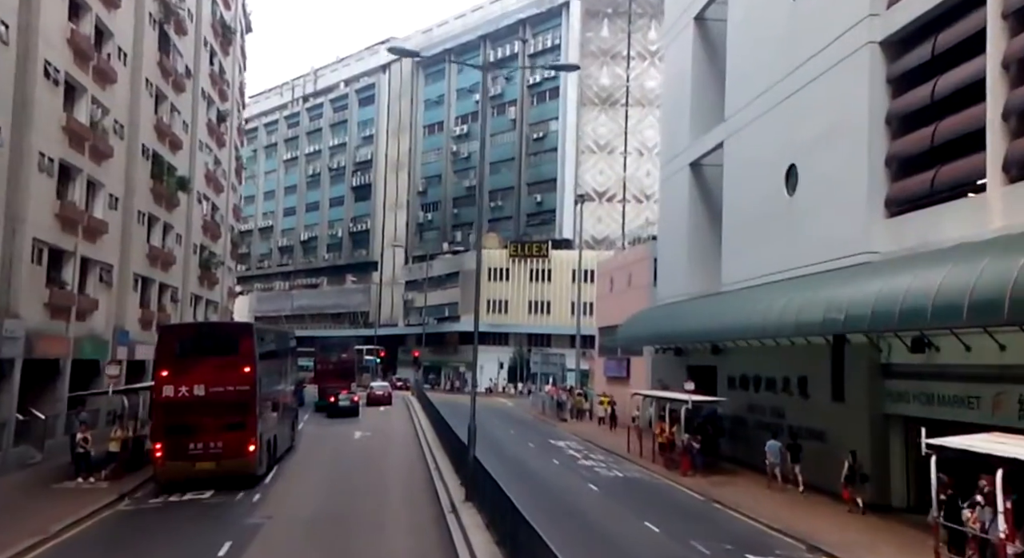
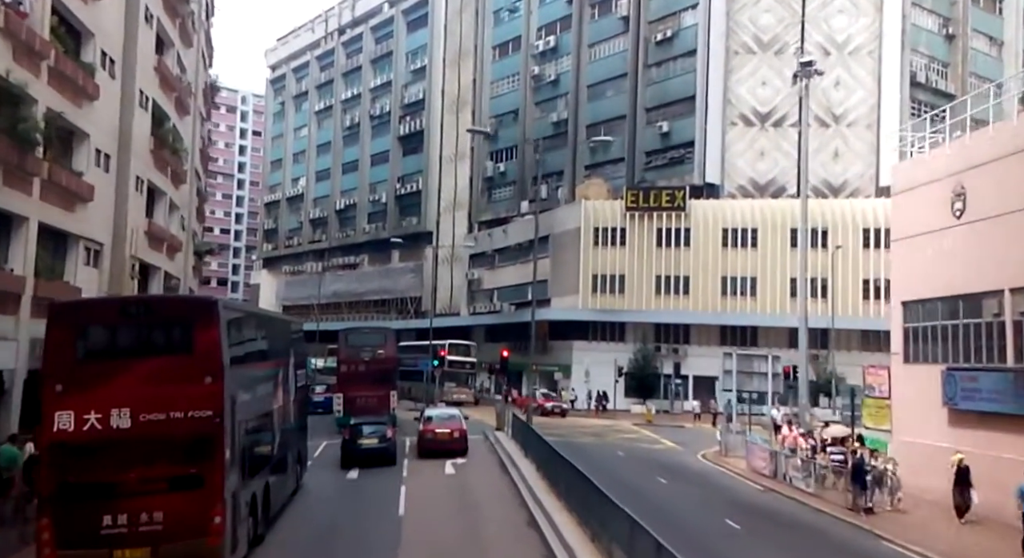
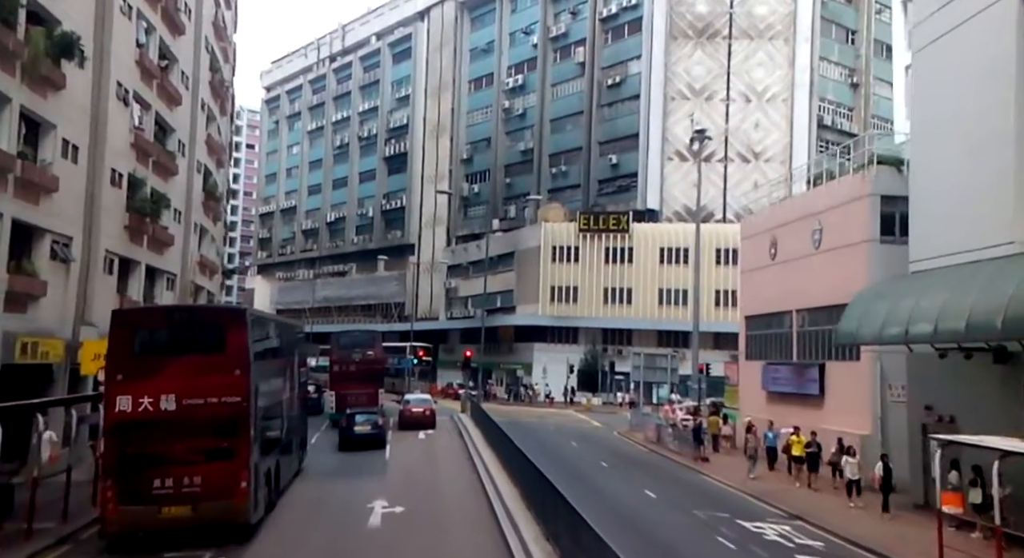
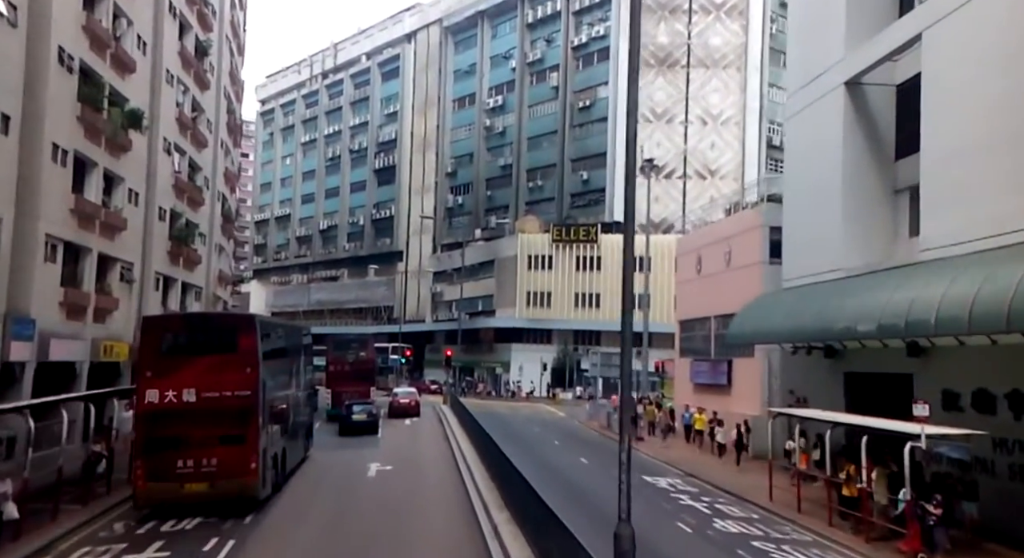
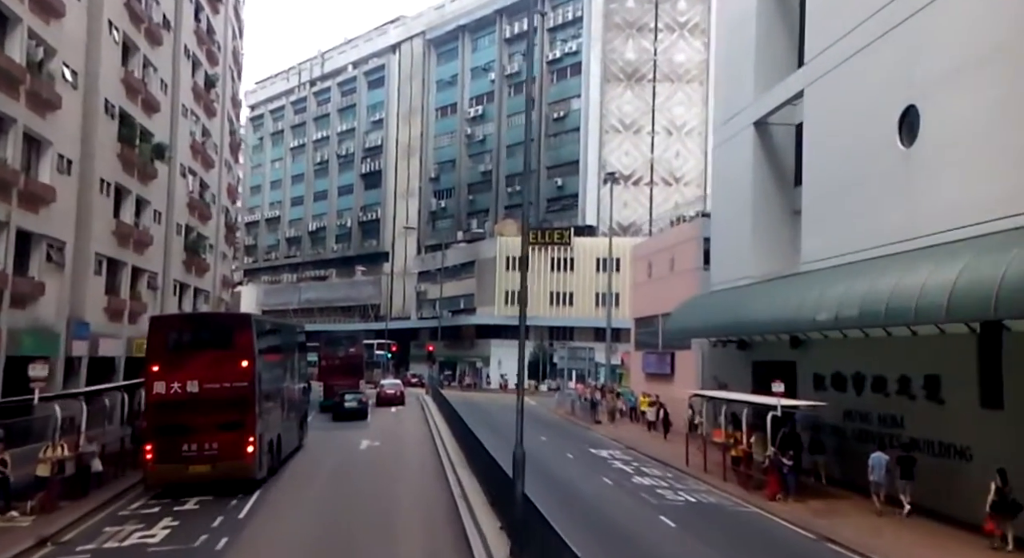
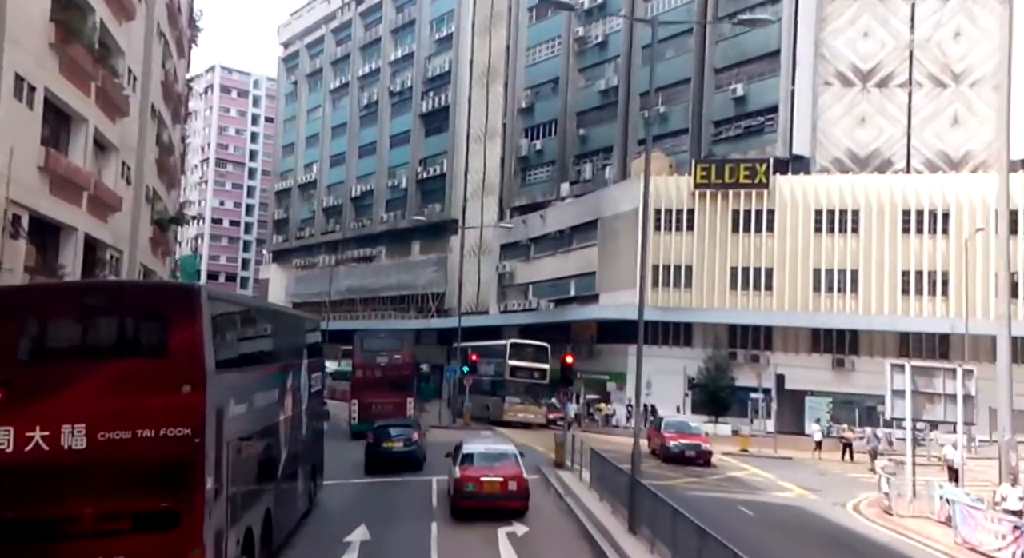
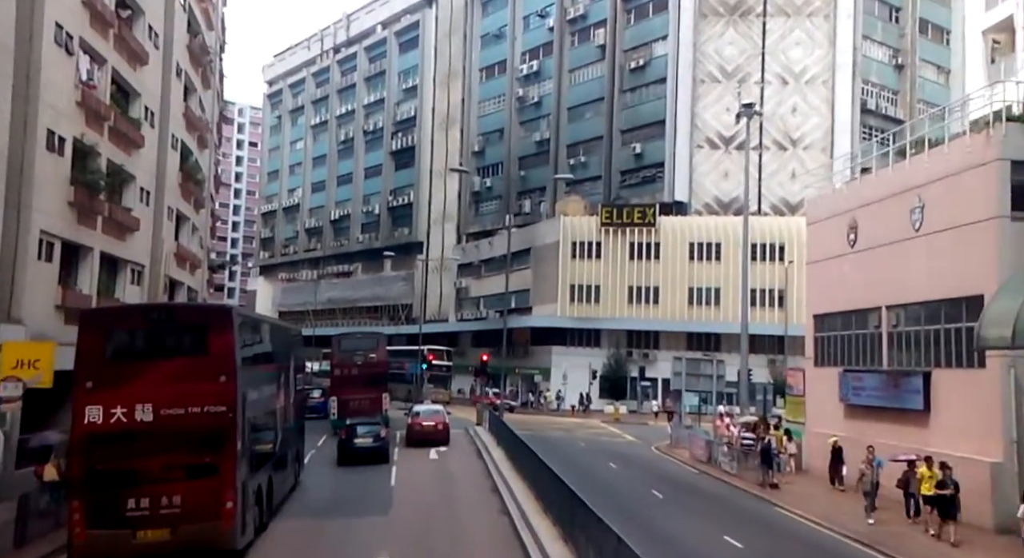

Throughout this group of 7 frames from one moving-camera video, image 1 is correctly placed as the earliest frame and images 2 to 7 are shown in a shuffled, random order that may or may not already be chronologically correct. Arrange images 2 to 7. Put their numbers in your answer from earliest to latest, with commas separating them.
5, 4, 3, 7, 2, 6
